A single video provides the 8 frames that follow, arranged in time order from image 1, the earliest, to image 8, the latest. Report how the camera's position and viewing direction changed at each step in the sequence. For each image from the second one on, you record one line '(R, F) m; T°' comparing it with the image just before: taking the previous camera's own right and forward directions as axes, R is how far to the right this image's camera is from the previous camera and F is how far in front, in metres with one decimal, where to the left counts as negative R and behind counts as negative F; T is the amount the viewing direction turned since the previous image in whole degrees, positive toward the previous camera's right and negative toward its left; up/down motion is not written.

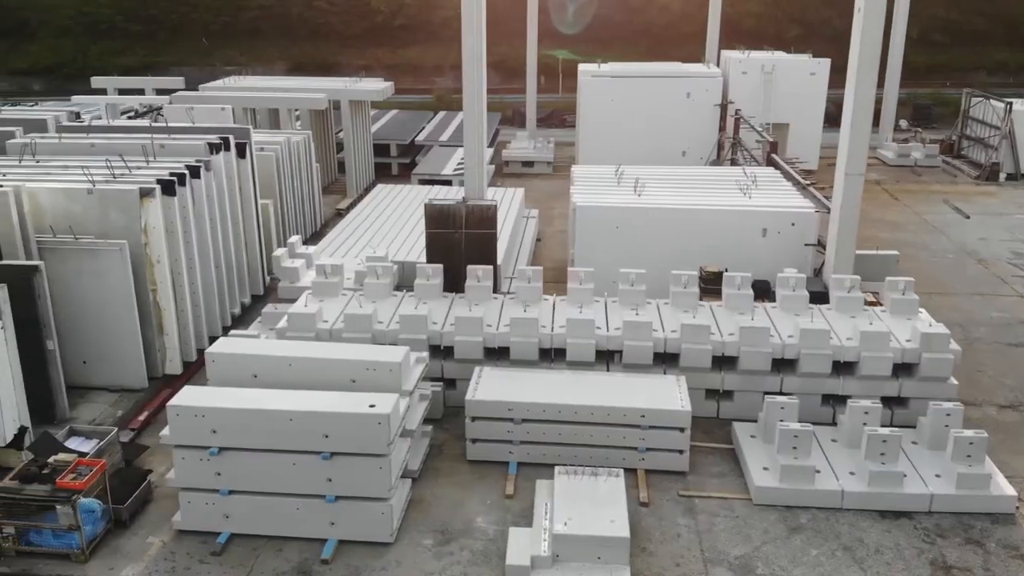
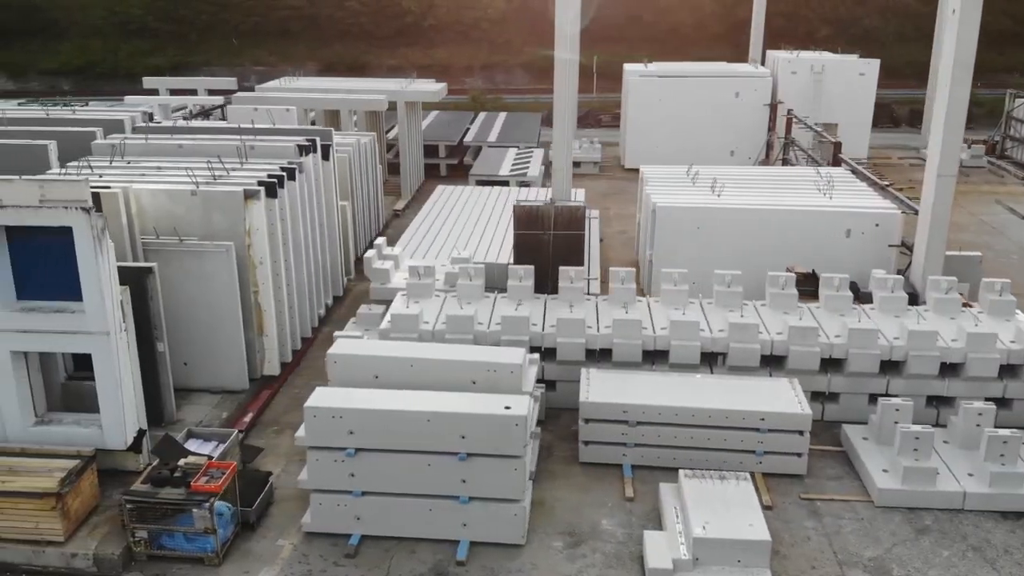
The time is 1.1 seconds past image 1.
(-0.7, 0.0) m; 0°
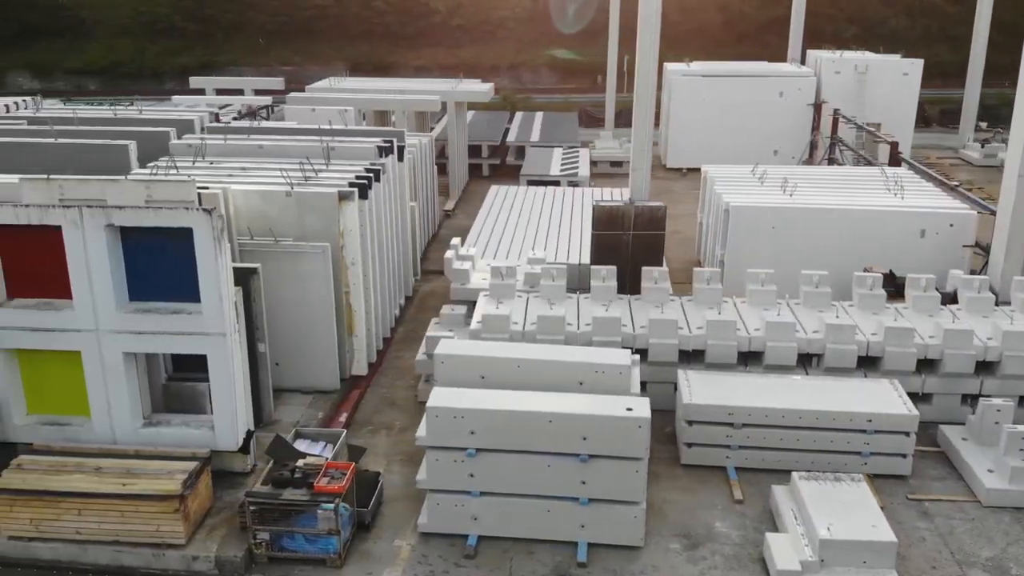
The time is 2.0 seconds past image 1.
(-0.7, 0.0) m; 0°
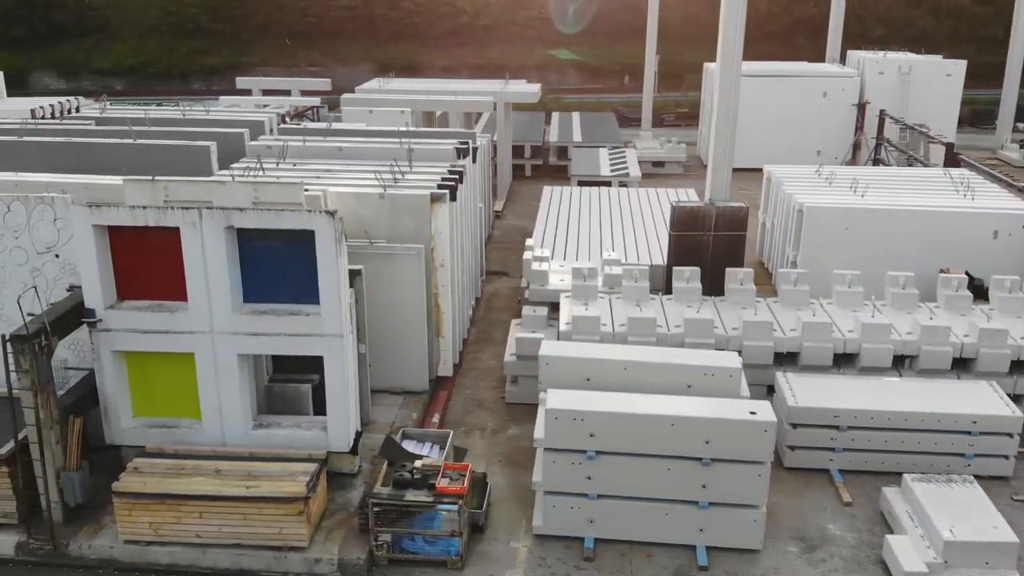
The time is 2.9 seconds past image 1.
(-0.7, 0.0) m; 0°
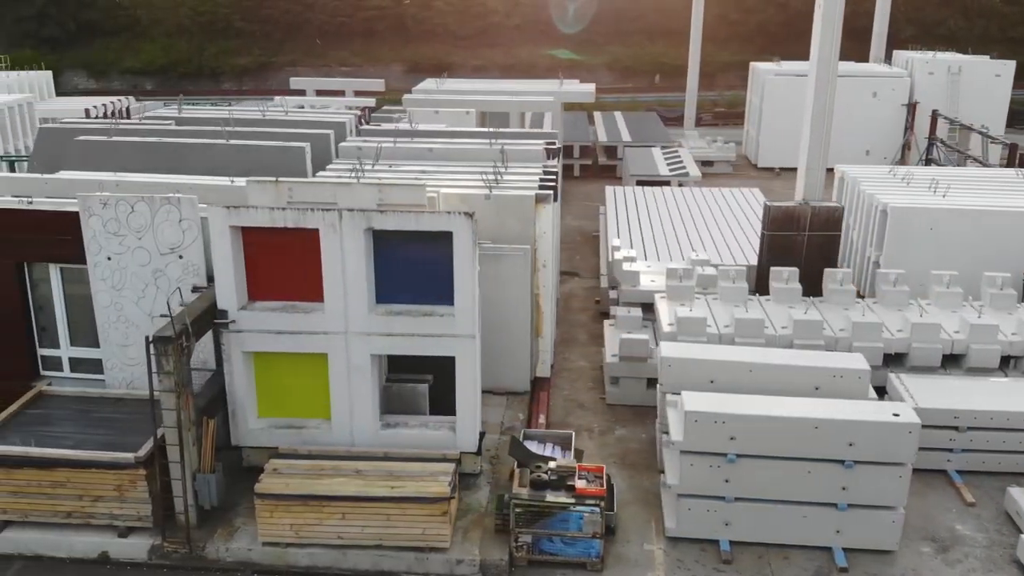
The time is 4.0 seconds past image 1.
(-0.8, 0.0) m; 0°
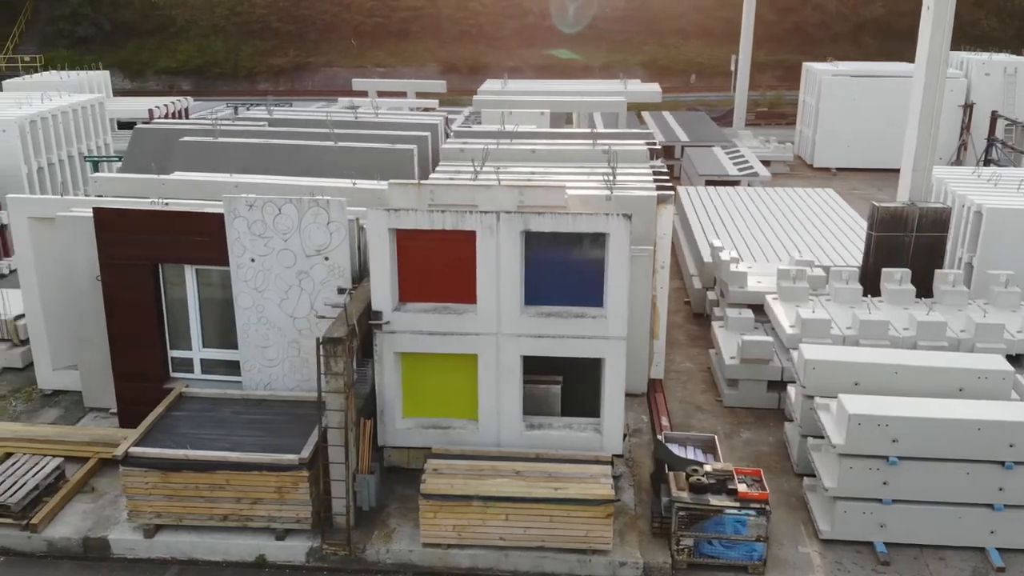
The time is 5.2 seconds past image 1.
(-0.9, 0.0) m; +1°
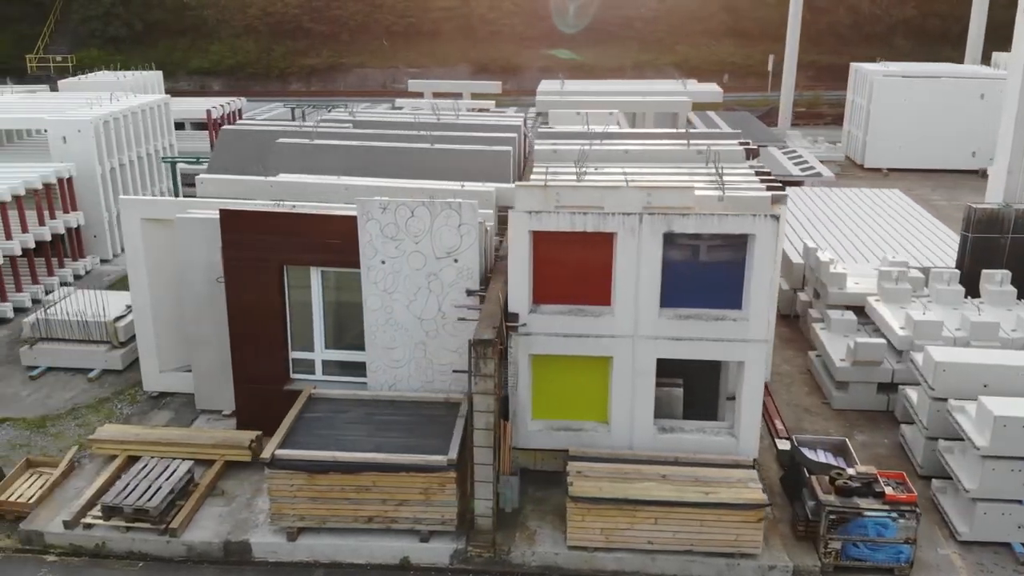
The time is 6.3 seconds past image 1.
(-0.8, 0.0) m; 0°
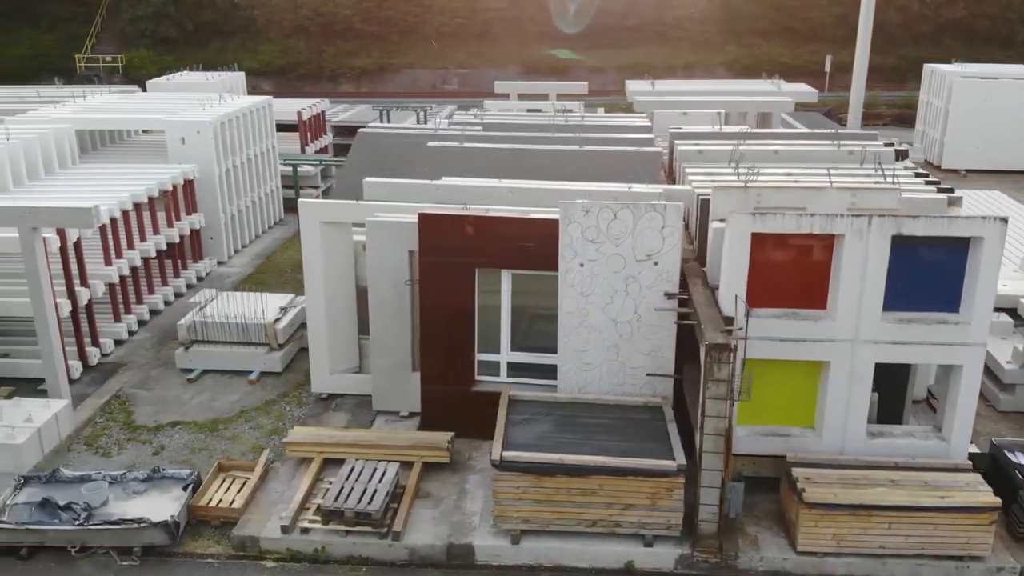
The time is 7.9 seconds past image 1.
(-1.2, 0.0) m; +1°
